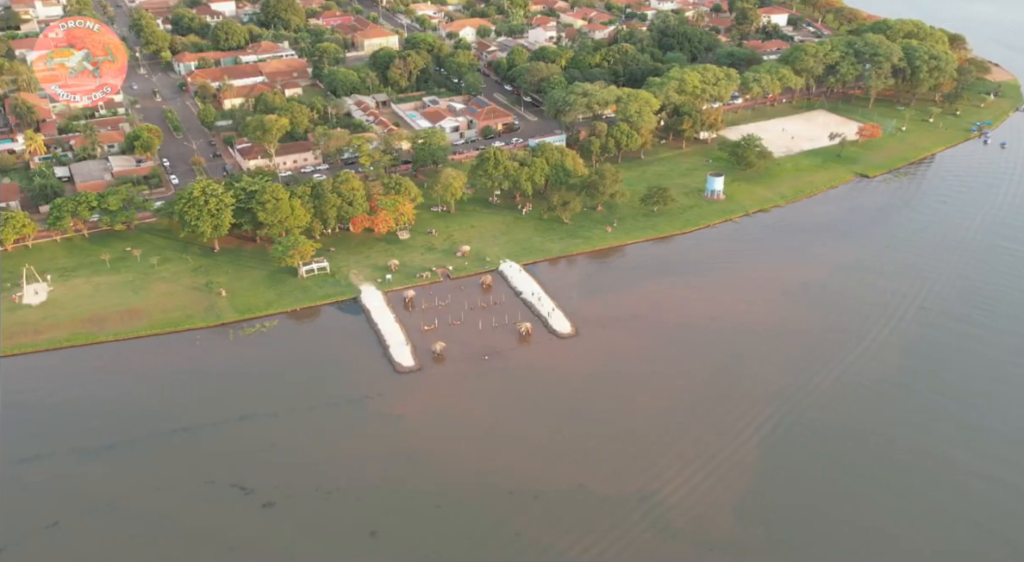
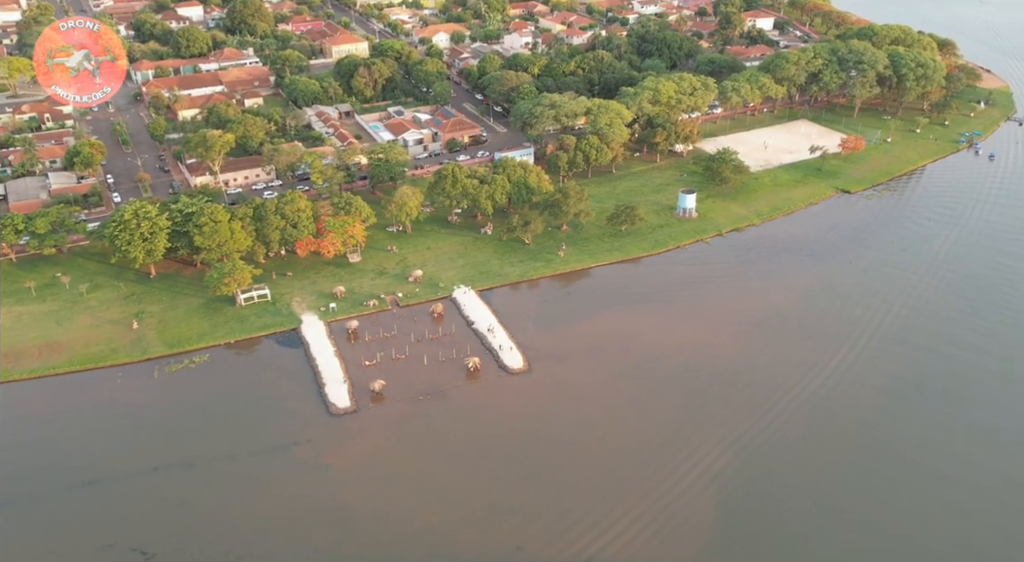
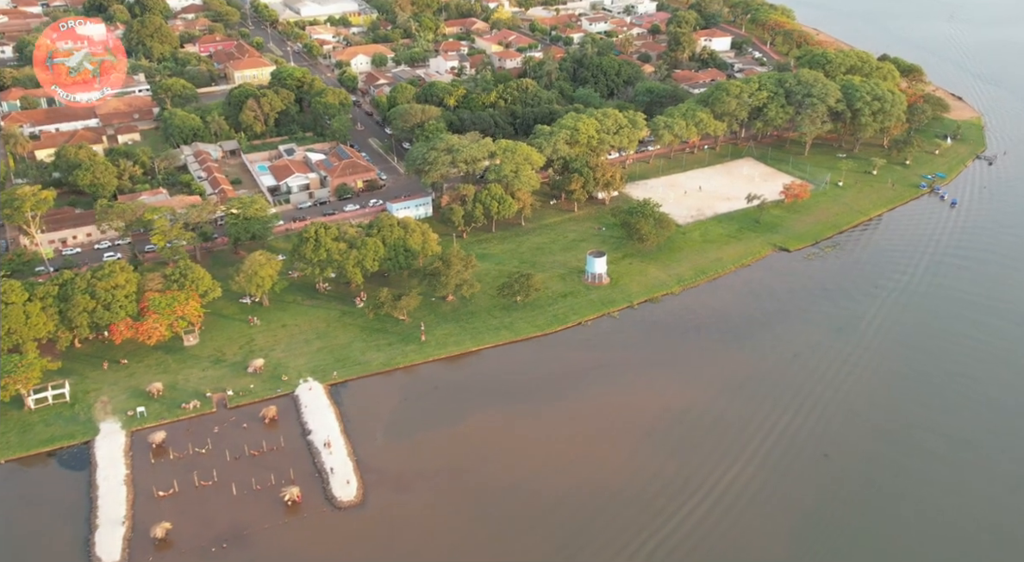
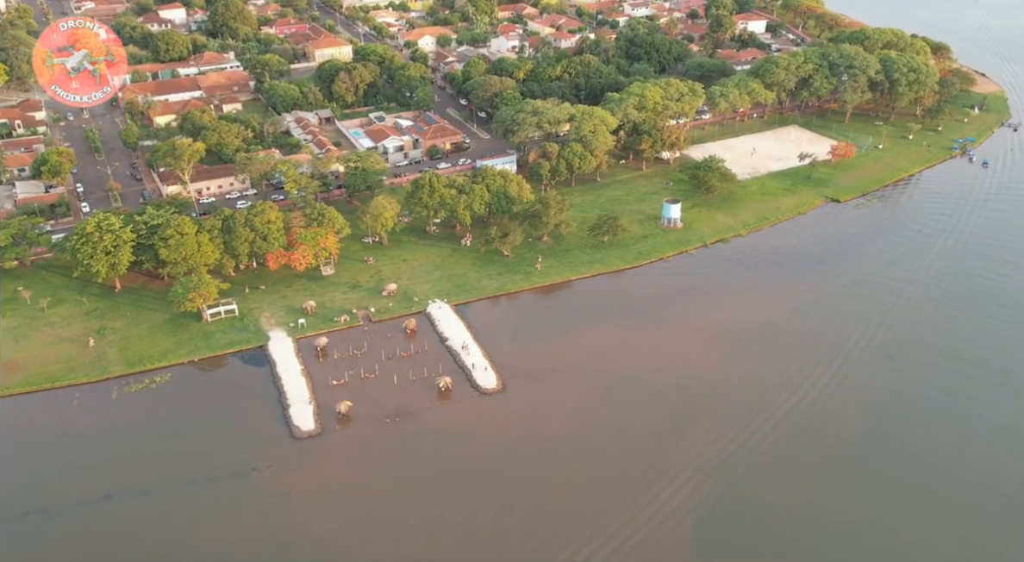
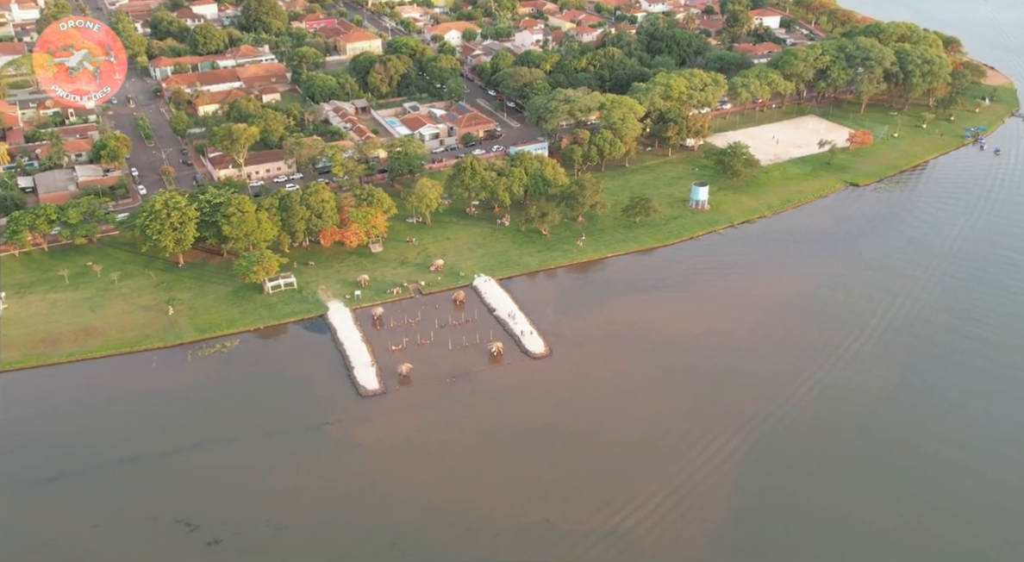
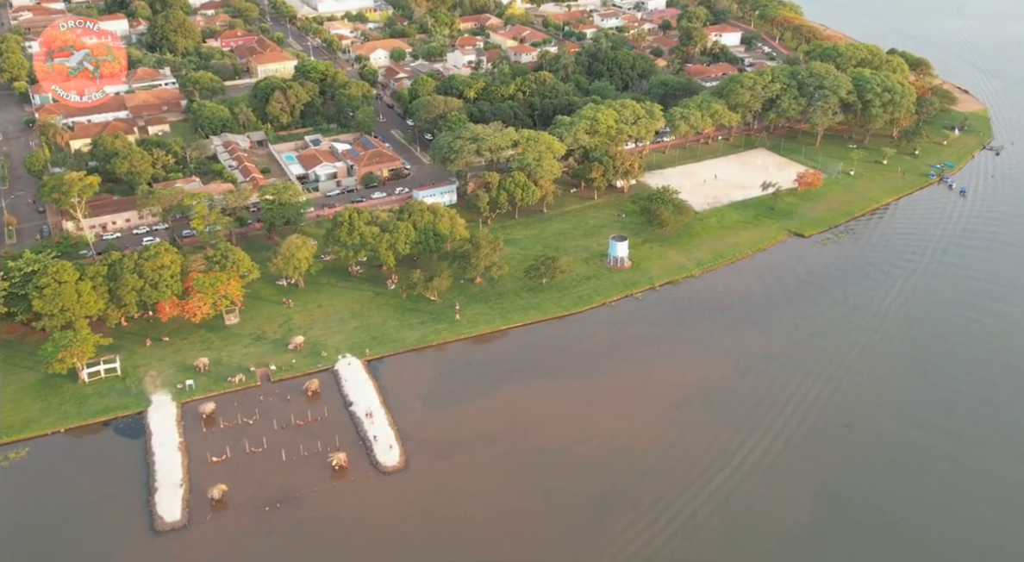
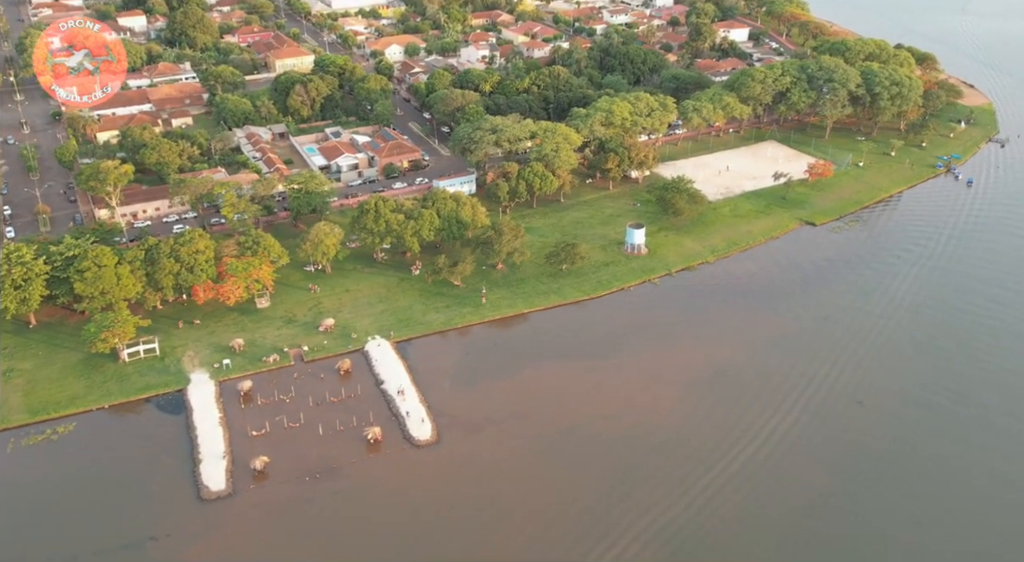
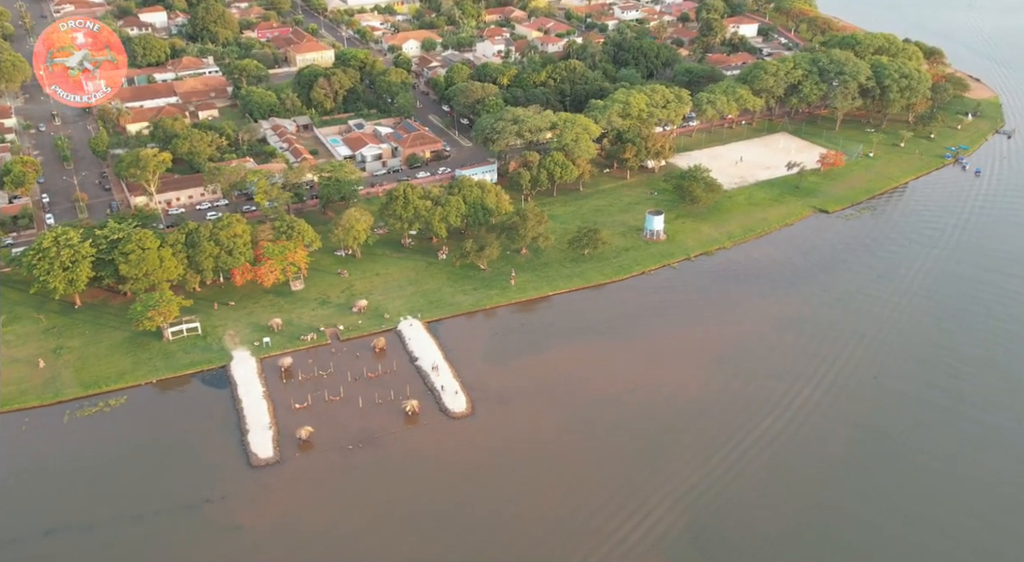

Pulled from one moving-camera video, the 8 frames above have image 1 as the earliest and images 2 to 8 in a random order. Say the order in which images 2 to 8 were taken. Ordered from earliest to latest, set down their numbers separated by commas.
5, 2, 4, 8, 7, 6, 3
